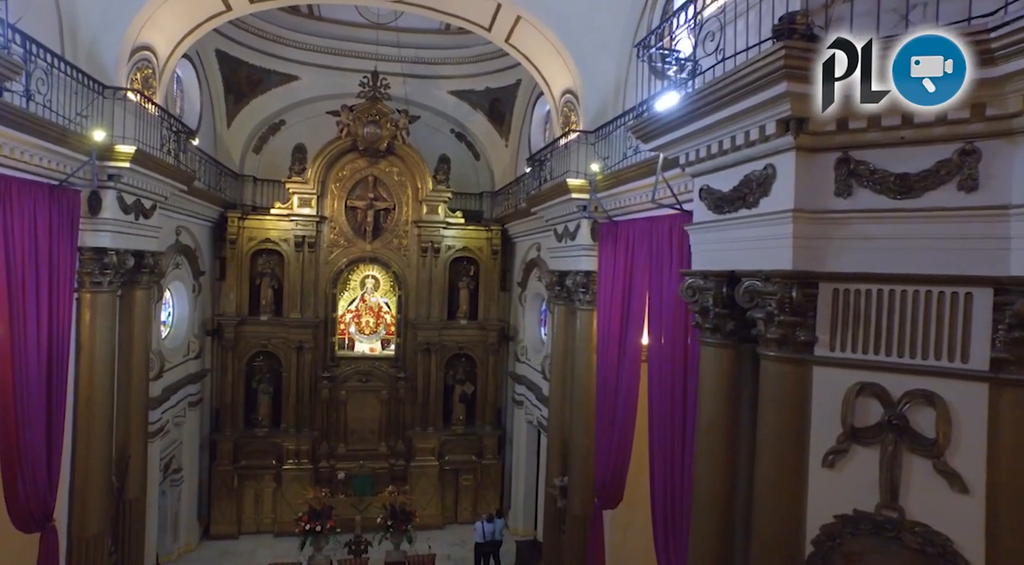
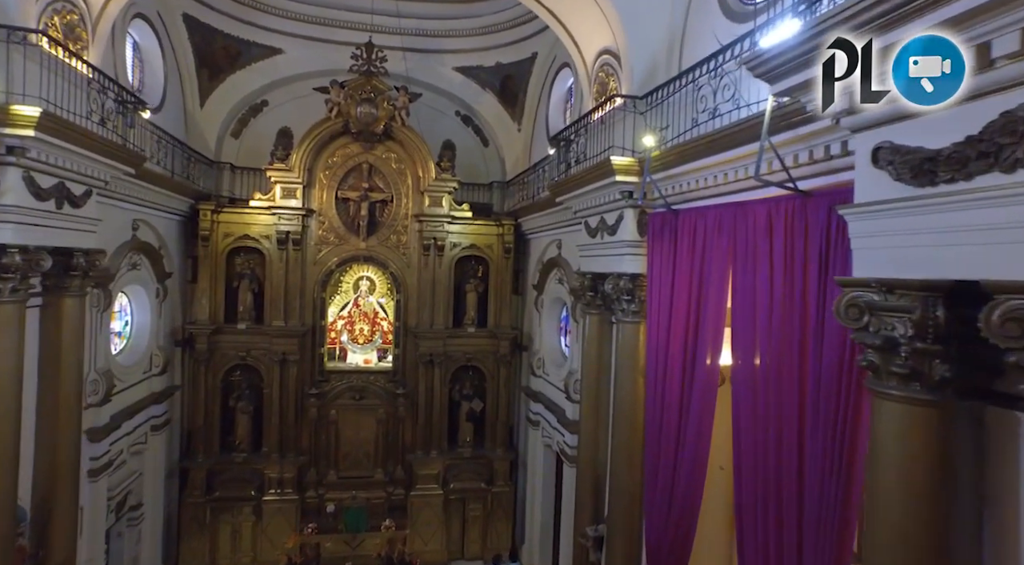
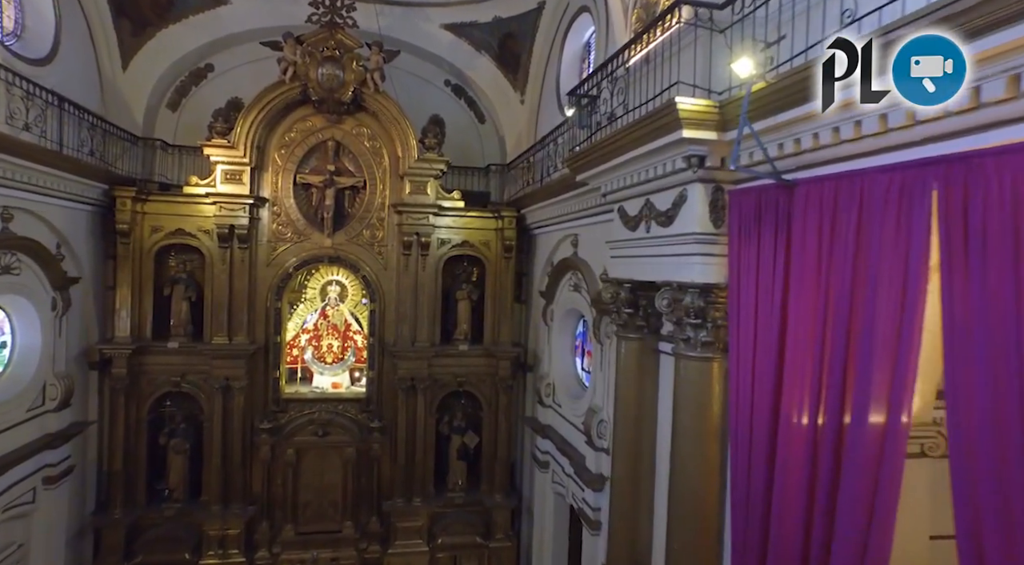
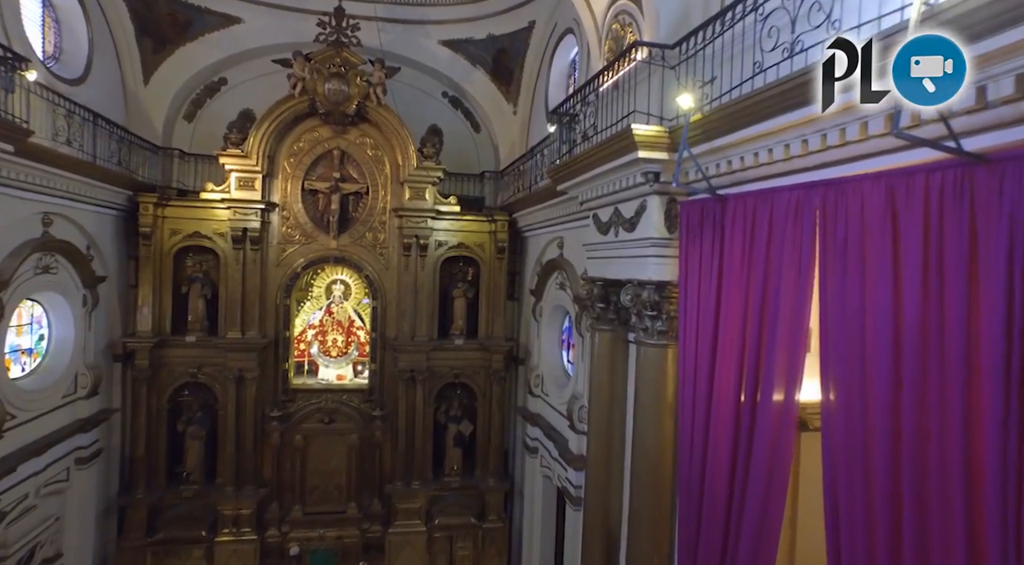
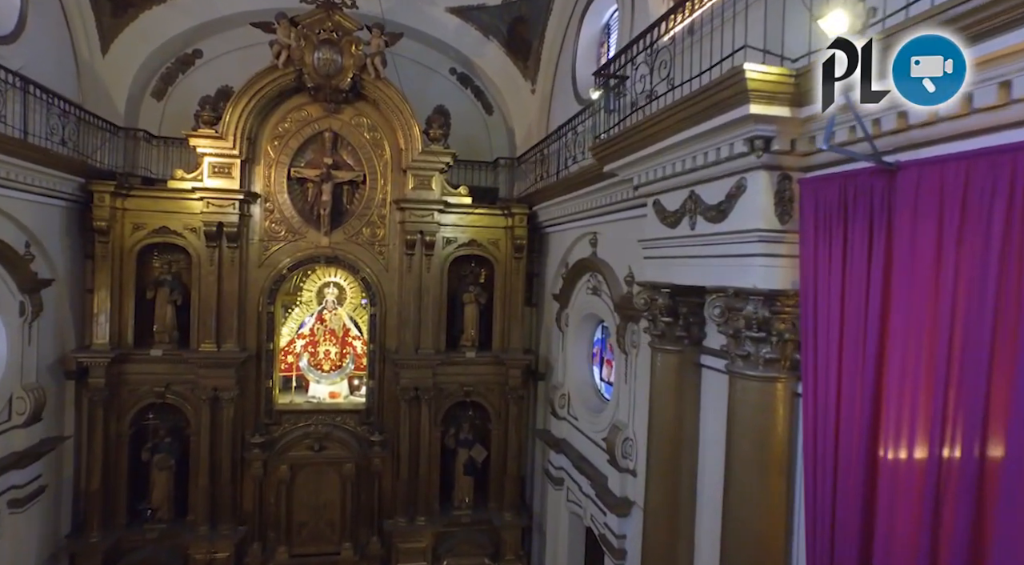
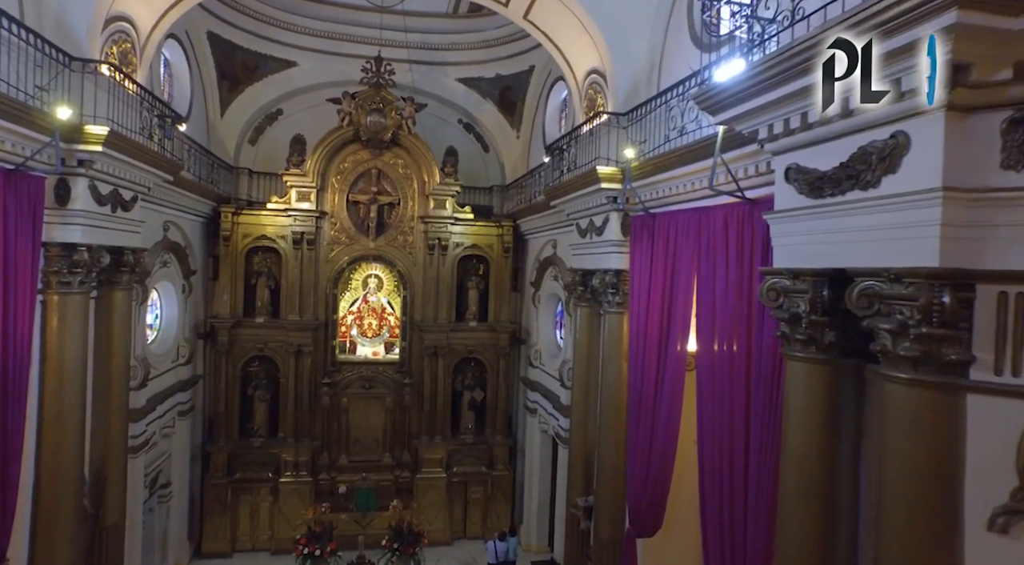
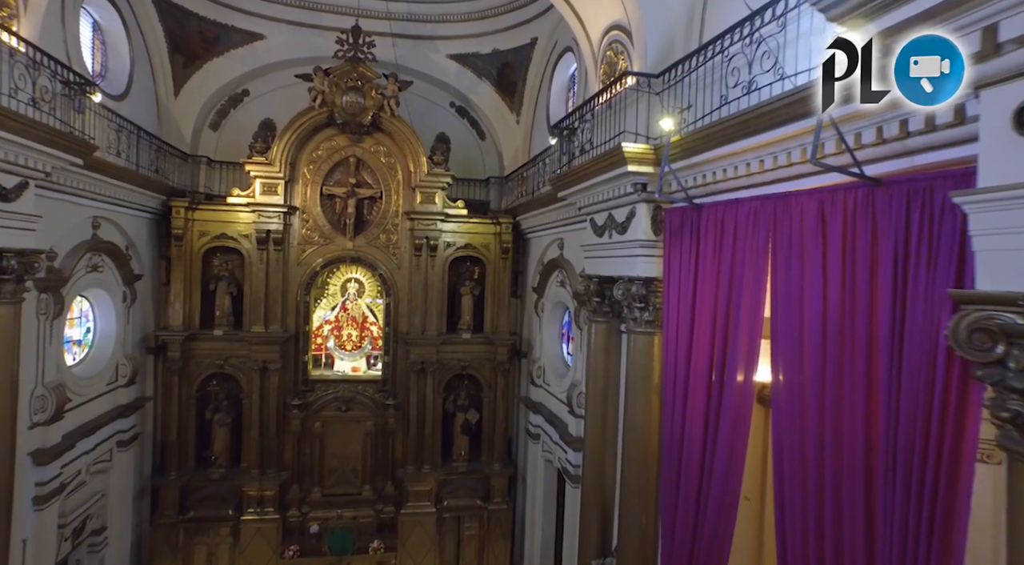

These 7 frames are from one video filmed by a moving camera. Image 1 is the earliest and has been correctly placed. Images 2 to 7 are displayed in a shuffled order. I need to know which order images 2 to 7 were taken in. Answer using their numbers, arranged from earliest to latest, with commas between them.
6, 2, 7, 4, 3, 5
